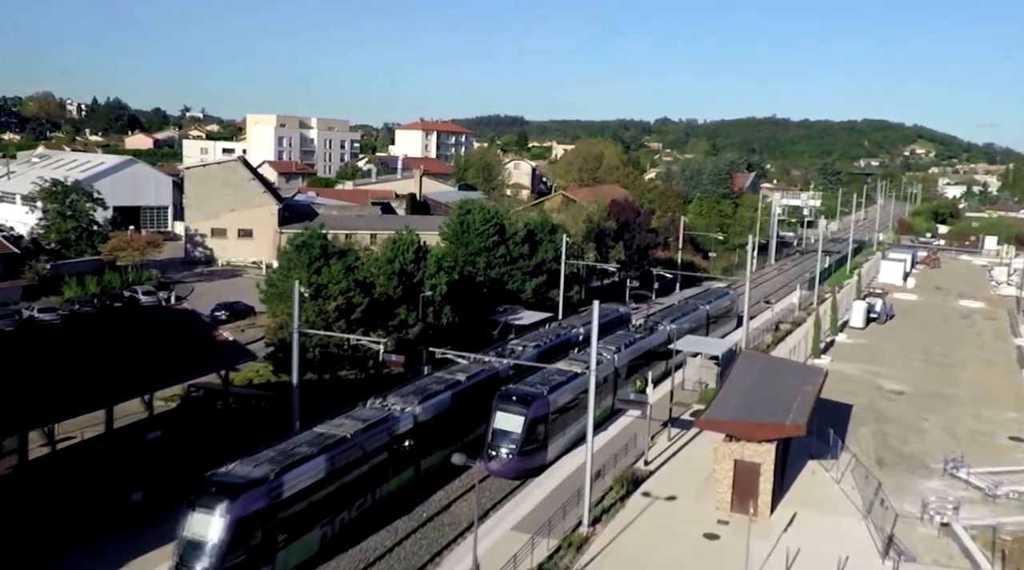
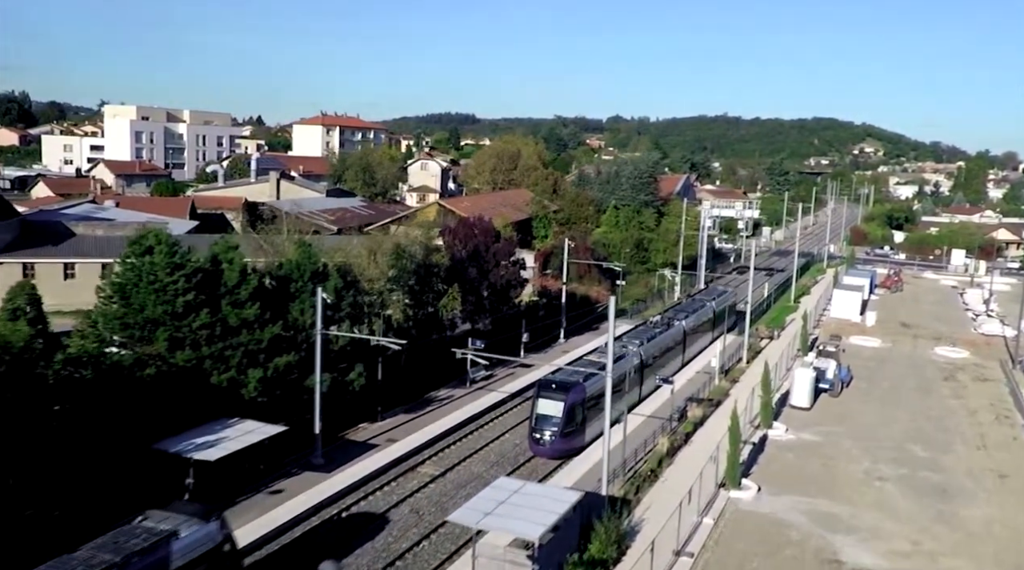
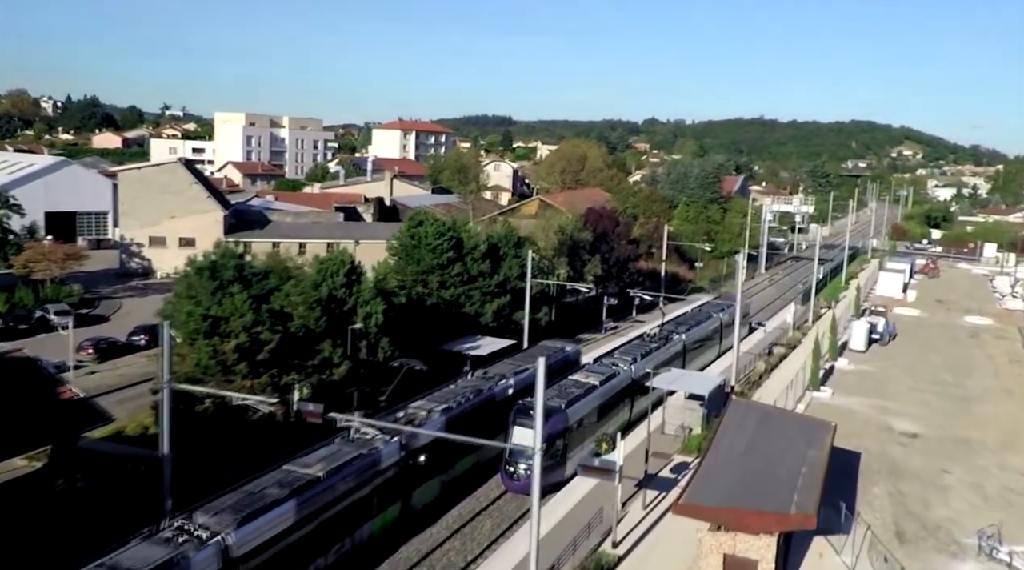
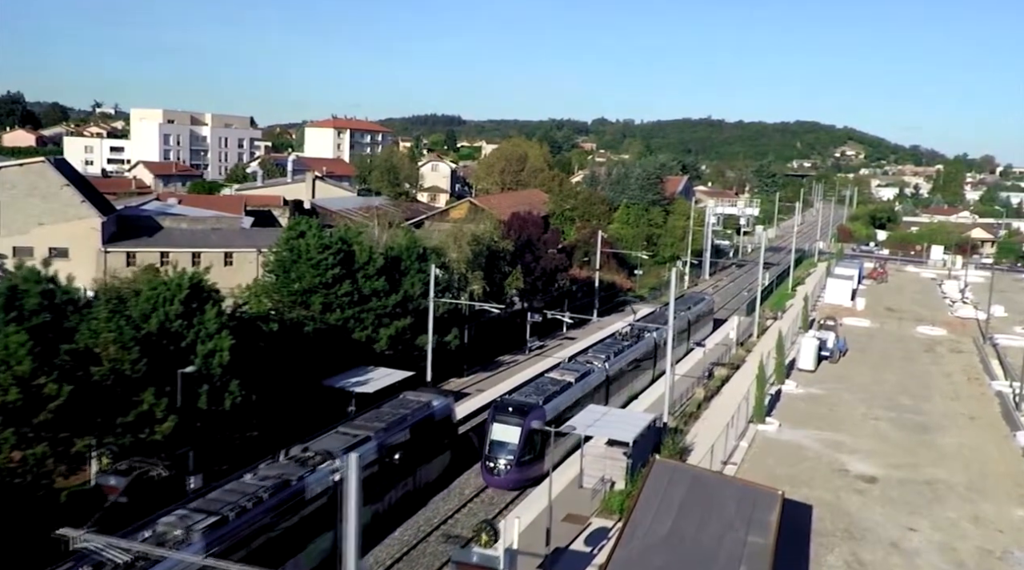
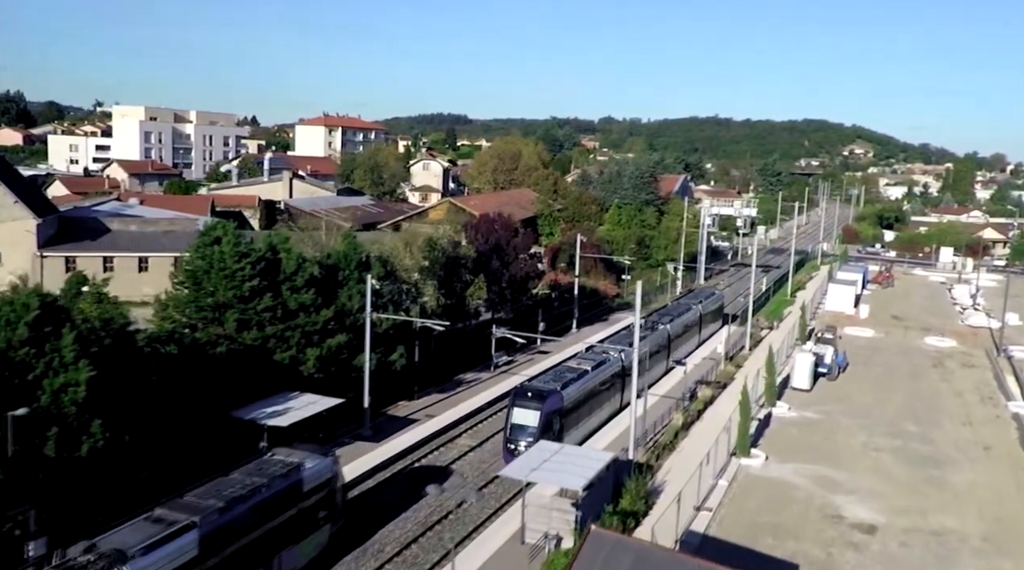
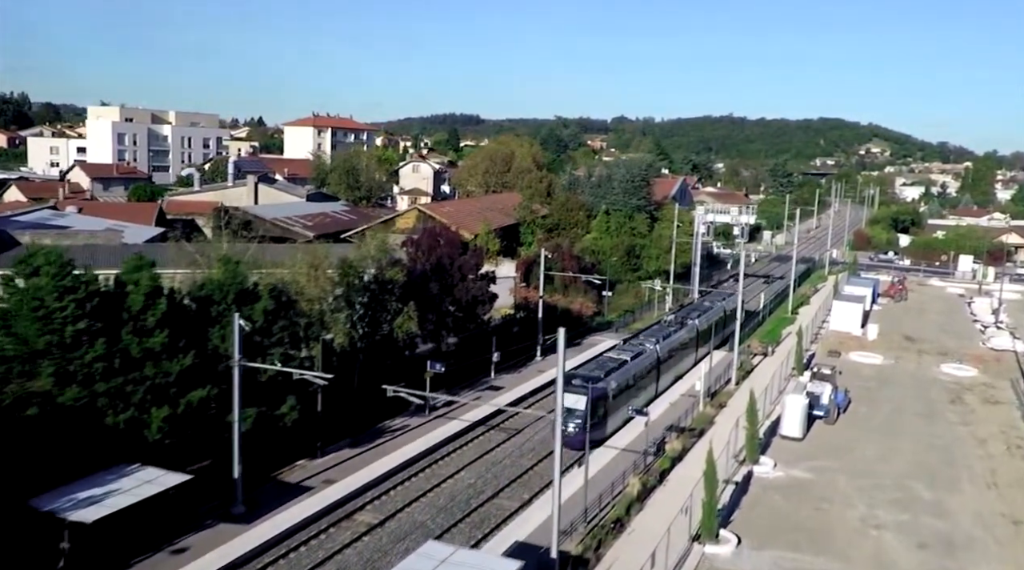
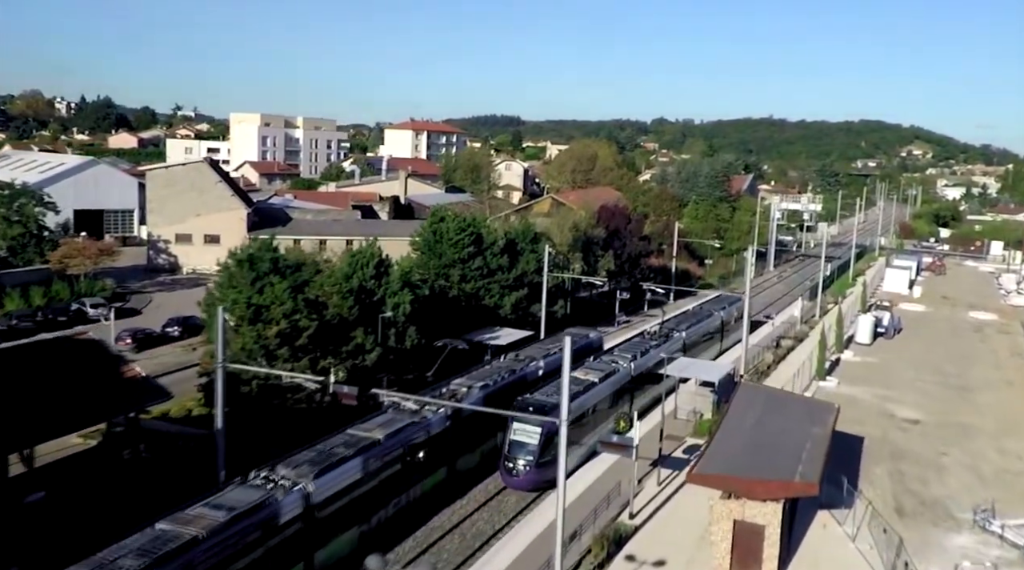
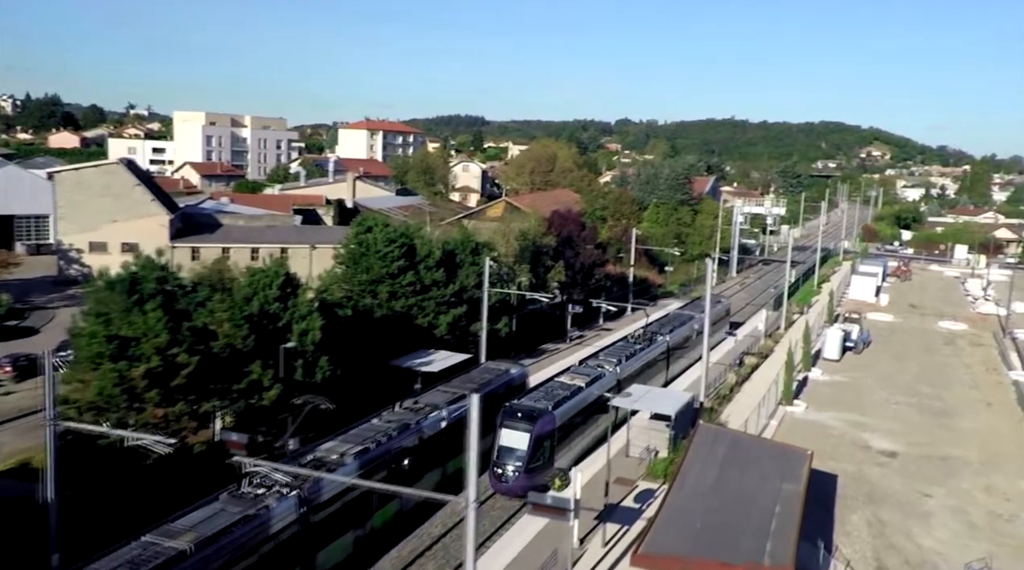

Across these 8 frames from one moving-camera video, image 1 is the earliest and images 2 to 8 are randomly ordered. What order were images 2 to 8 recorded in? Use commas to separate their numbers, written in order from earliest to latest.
7, 3, 8, 4, 5, 2, 6
